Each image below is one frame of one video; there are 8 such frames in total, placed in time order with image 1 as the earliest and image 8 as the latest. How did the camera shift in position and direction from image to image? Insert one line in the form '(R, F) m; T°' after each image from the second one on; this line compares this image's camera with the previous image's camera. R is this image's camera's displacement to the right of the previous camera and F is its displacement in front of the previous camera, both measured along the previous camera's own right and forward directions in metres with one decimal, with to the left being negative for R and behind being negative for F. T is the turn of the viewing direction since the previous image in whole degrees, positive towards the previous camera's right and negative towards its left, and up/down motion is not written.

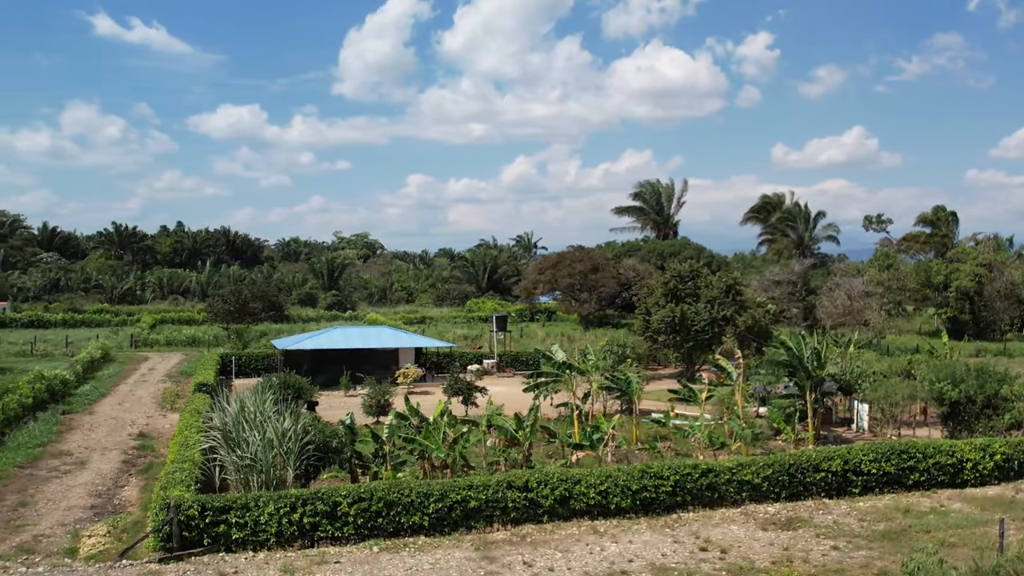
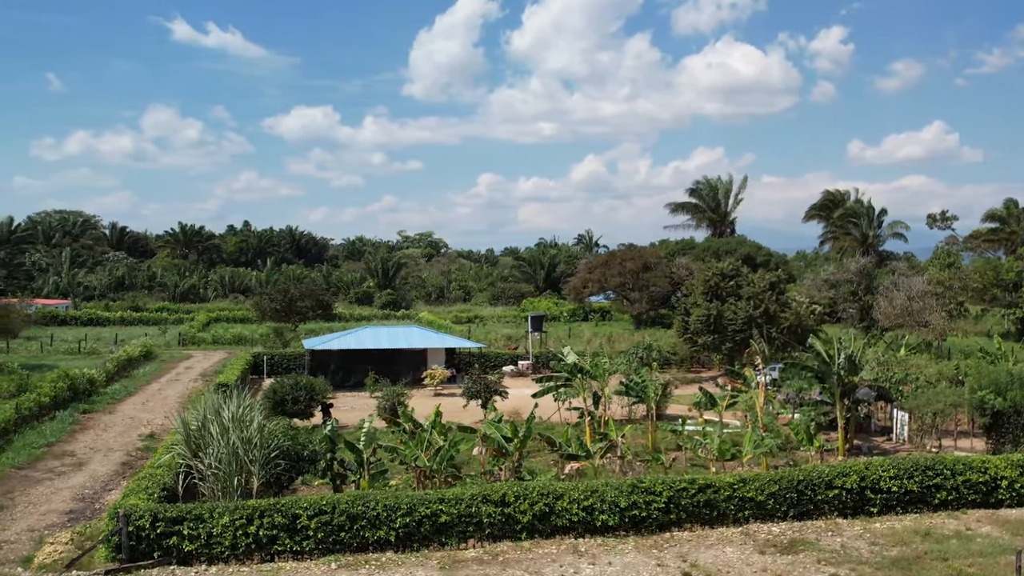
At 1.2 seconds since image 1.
(+1.0, +0.9) m; -4°
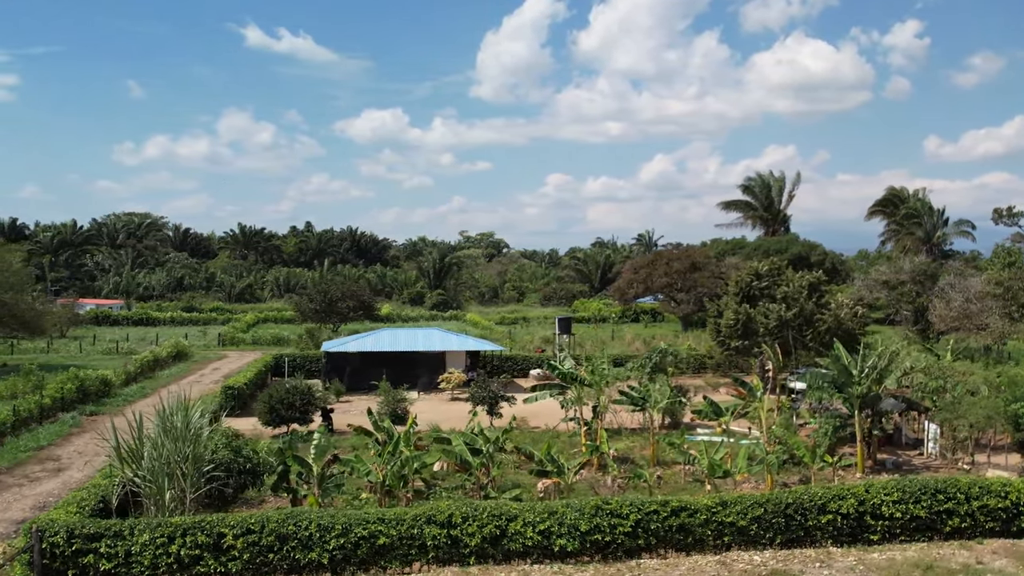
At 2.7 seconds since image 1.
(+1.2, +1.1) m; -4°
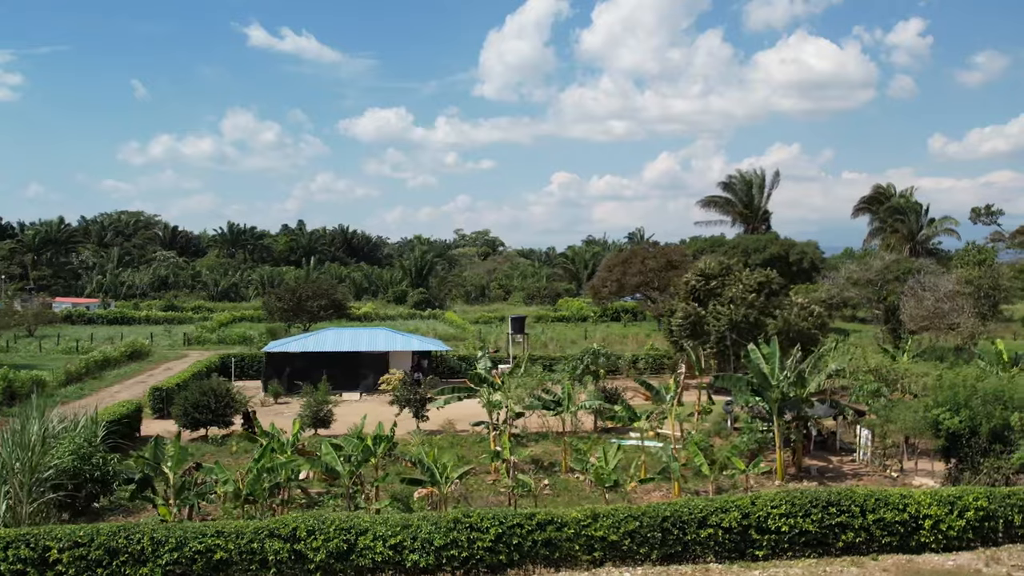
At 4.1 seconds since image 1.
(+1.5, +0.7) m; 0°
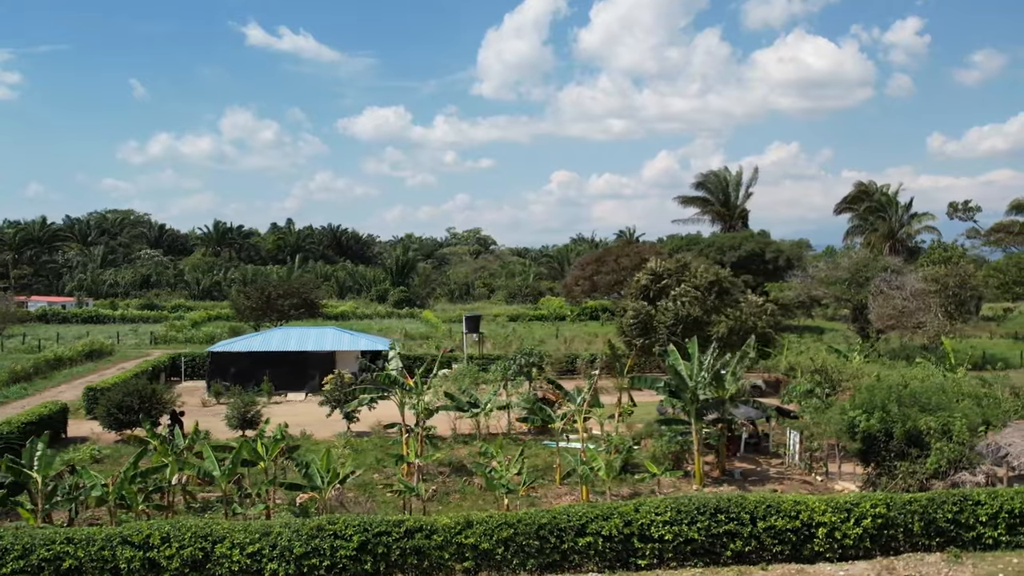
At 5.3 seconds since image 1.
(+1.2, +0.5) m; 0°
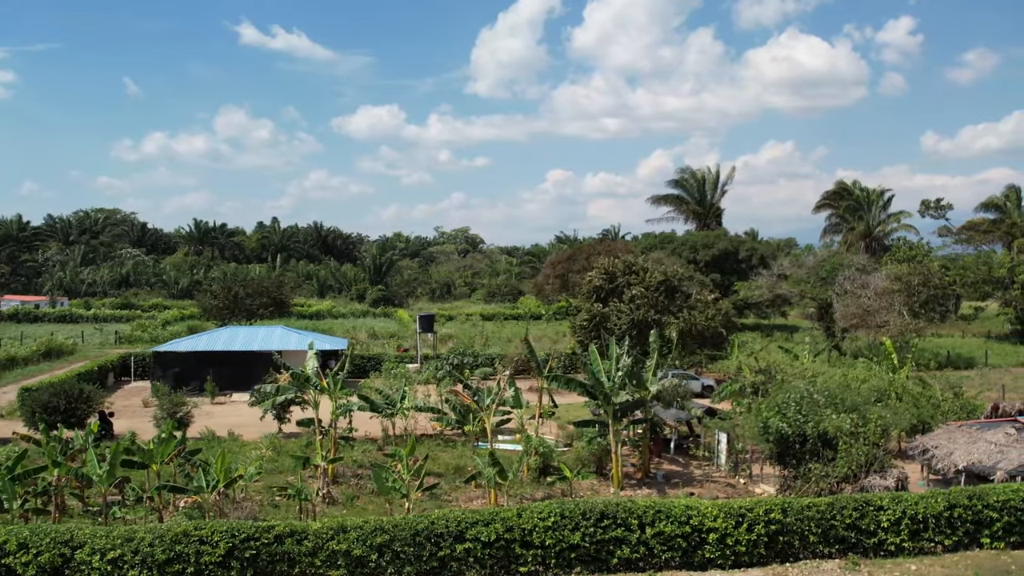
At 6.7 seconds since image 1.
(+1.1, +0.3) m; 0°
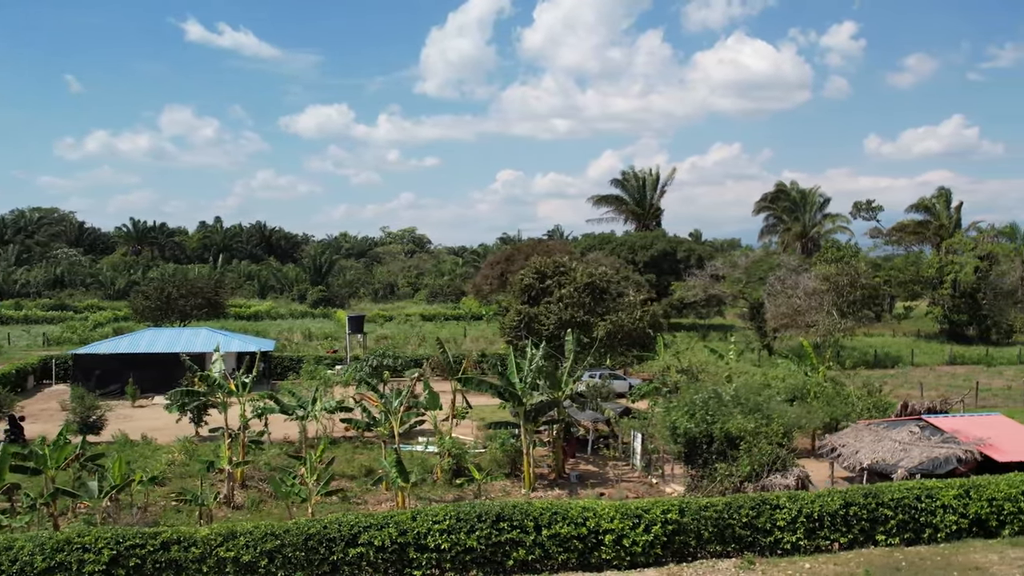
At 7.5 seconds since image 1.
(+0.5, +0.1) m; +3°
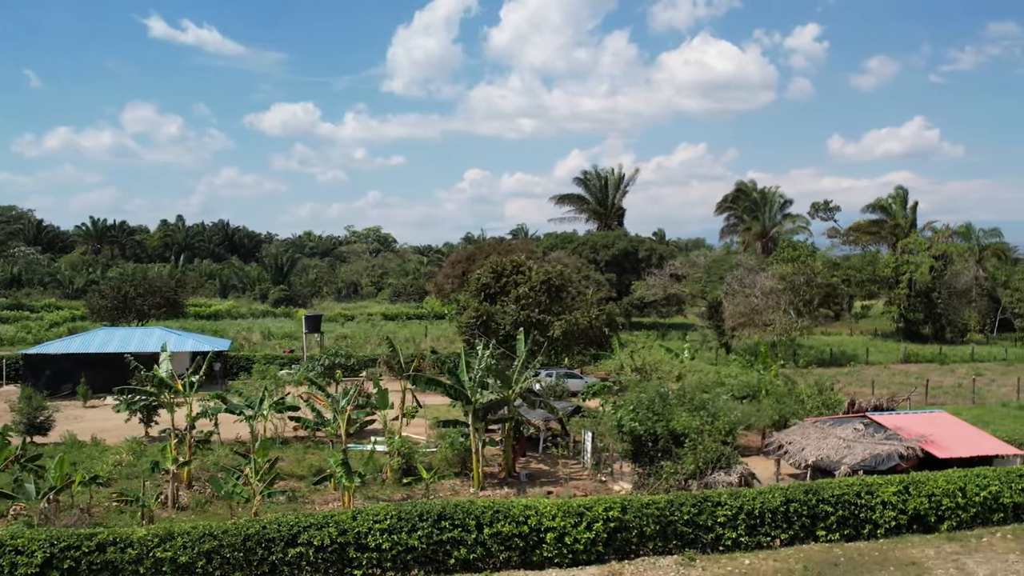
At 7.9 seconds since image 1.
(+0.2, 0.0) m; +2°
